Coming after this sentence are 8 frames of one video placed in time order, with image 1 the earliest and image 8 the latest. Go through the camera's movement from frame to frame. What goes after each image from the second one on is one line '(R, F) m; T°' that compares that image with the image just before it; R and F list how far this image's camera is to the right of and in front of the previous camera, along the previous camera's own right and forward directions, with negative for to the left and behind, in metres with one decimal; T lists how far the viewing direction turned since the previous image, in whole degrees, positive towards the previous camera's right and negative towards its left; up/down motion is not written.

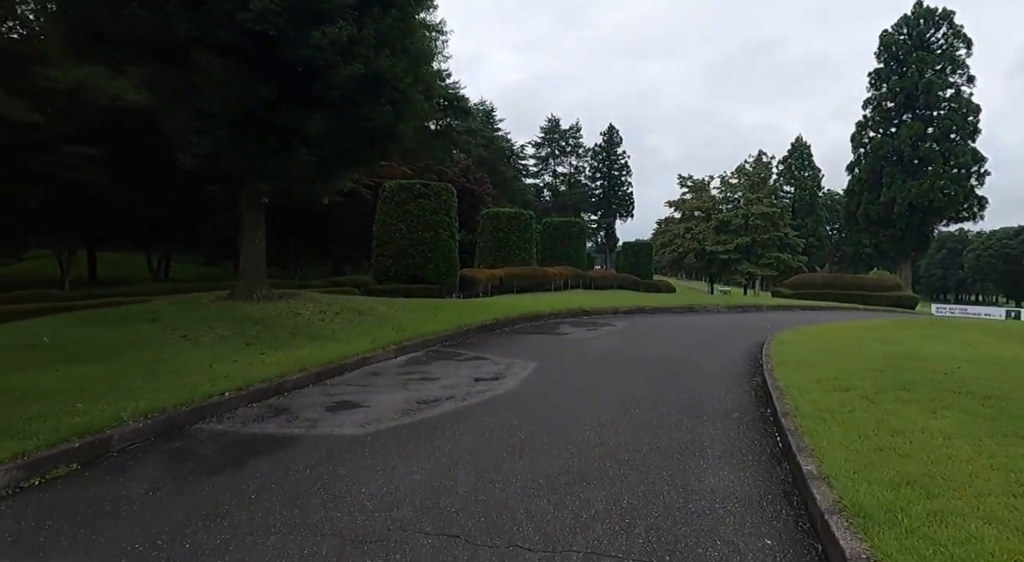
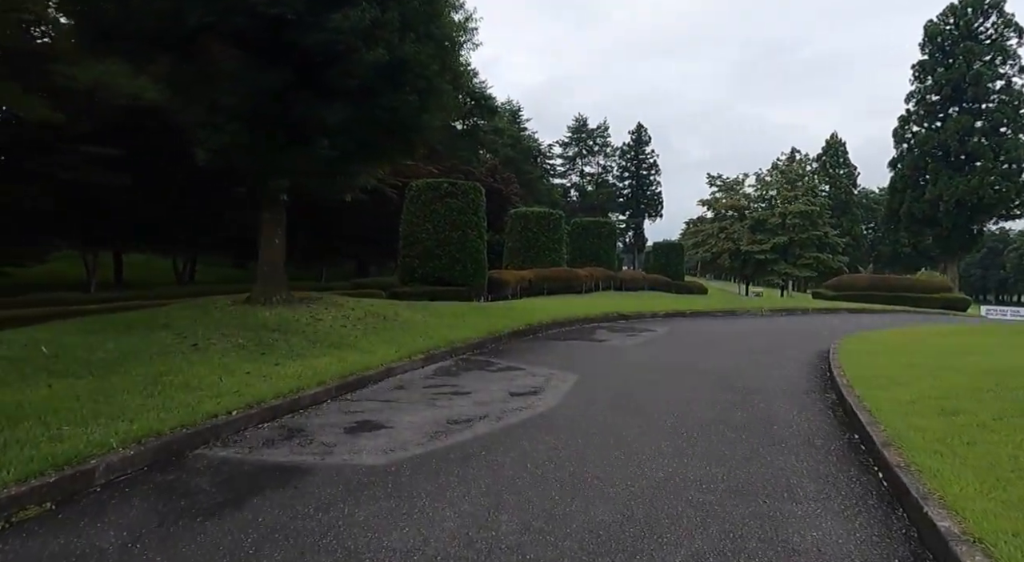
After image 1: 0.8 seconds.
(-0.1, +0.8) m; -2°
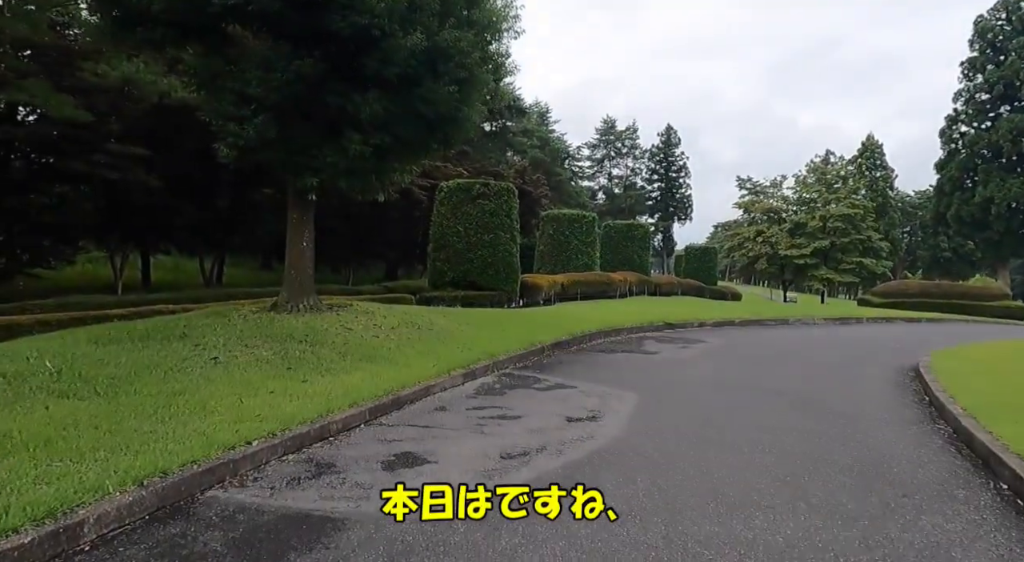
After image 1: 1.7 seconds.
(-0.3, +0.9) m; -2°
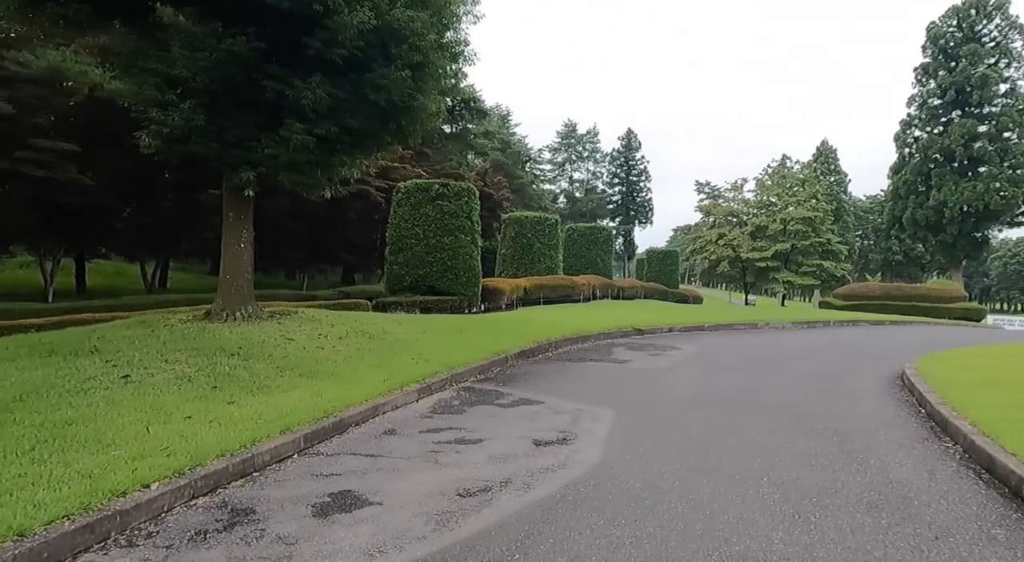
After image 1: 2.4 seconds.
(0.0, +0.8) m; +3°
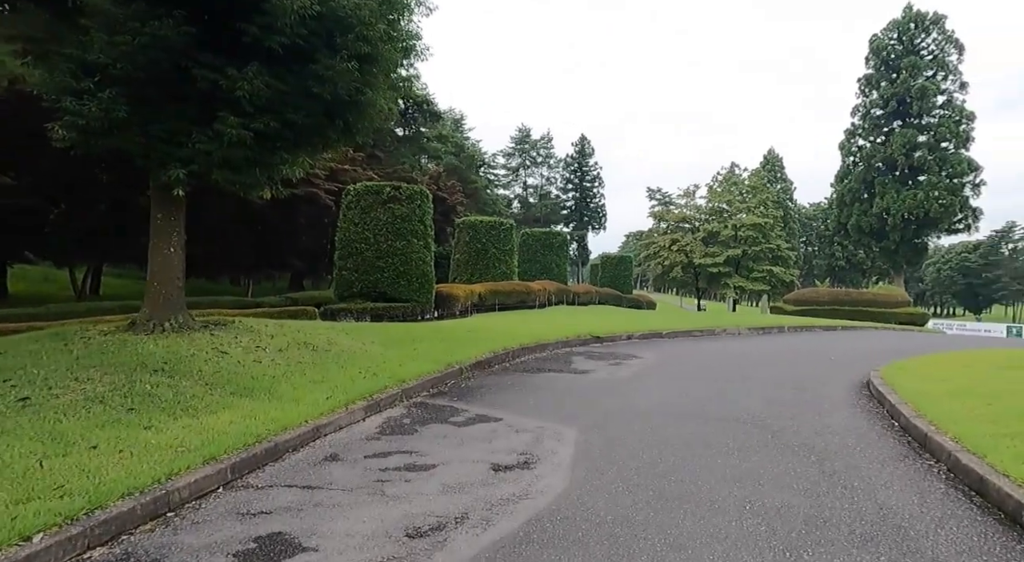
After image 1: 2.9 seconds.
(0.0, +0.5) m; +4°
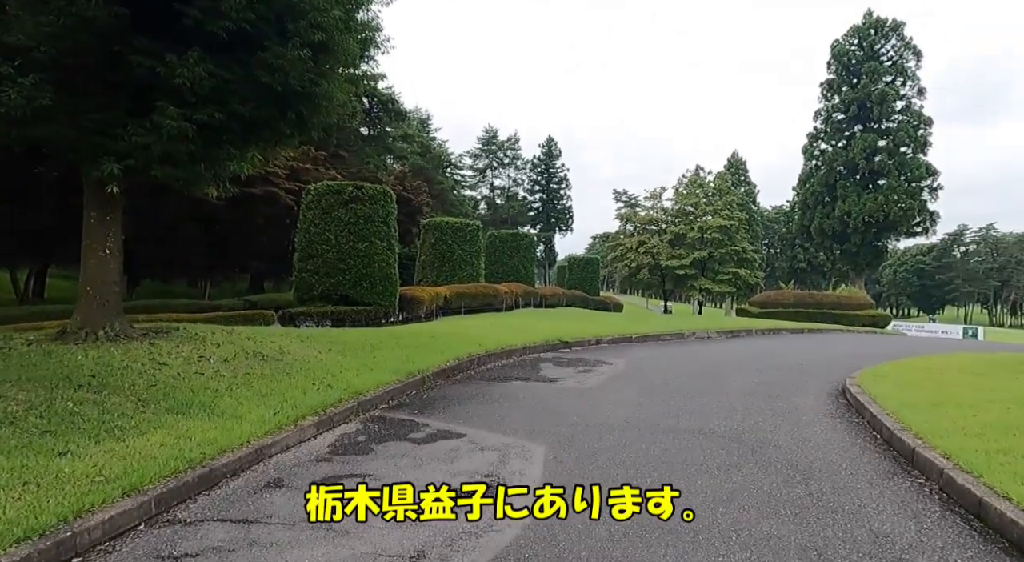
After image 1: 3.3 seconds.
(0.0, +0.4) m; +3°
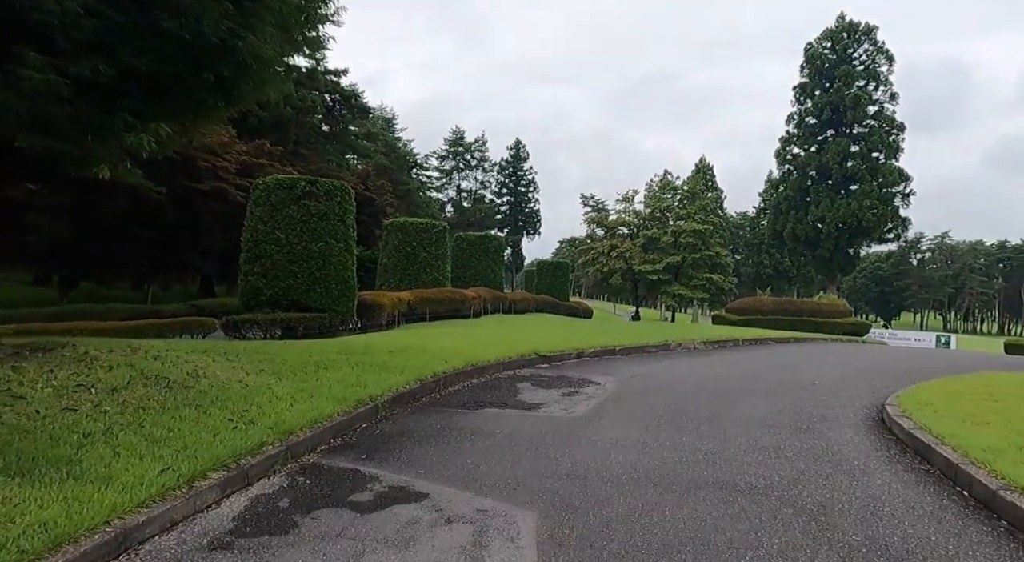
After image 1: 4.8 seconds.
(-0.1, +1.5) m; +3°
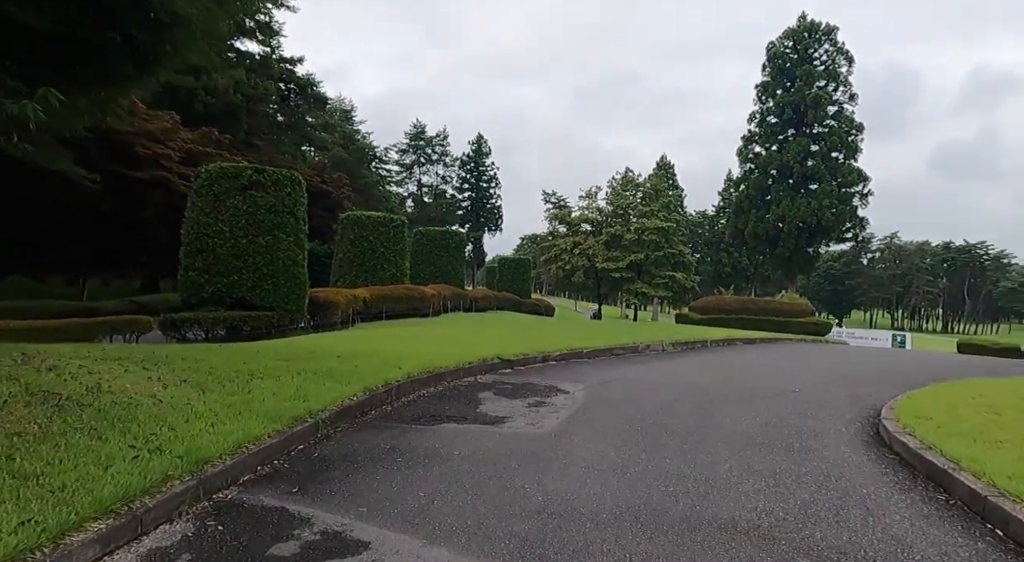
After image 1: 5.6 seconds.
(0.0, +0.8) m; +3°
